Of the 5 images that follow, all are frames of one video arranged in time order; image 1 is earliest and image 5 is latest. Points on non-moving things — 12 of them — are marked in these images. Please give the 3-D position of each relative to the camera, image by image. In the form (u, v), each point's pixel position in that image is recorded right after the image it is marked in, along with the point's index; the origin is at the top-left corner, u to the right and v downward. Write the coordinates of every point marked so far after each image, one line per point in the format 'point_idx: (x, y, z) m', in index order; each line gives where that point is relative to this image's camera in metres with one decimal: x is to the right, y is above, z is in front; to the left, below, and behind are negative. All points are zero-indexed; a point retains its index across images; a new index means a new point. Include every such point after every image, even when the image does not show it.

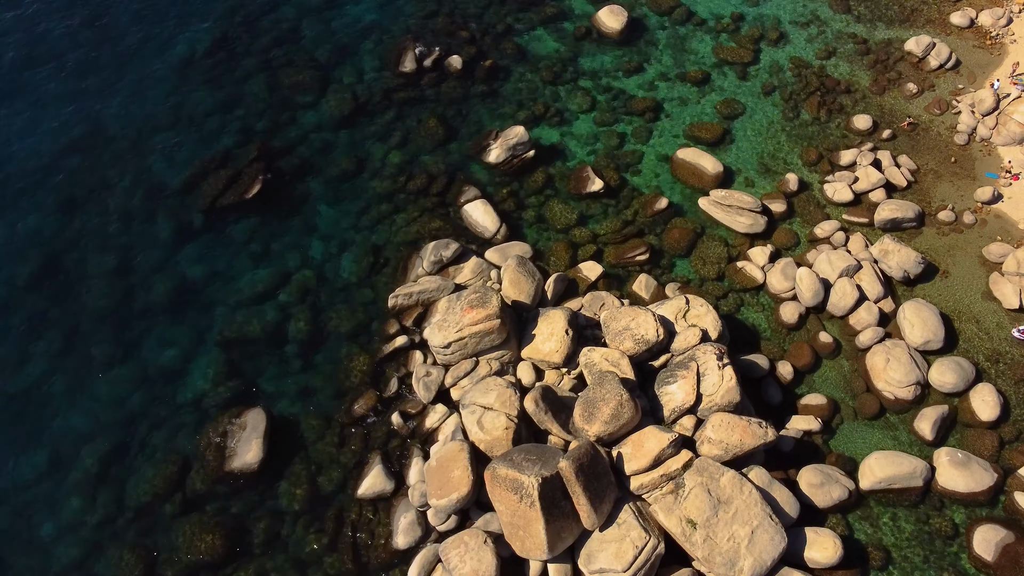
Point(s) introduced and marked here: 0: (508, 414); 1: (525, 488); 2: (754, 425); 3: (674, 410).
0: (-0.1, -2.5, +19.9) m
1: (+0.2, -3.5, +17.5) m
2: (+4.7, -2.6, +19.2) m
3: (+3.3, -2.4, +19.9) m
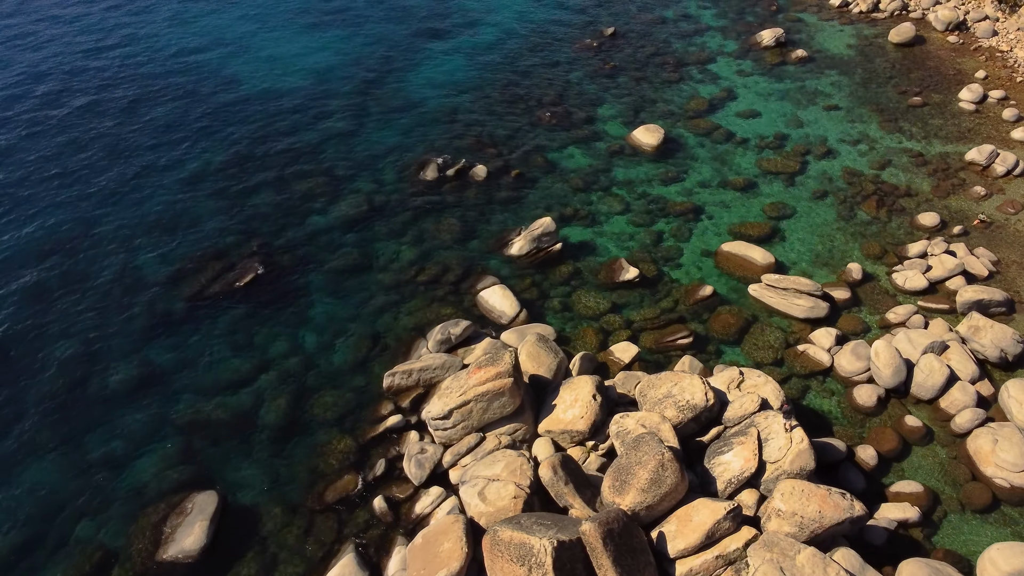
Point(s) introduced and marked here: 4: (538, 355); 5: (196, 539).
0: (+0.1, -3.1, +15.7) m
1: (+0.3, -3.5, +13.1) m
2: (+4.9, -3.1, +14.8) m
3: (+3.5, -3.0, +15.6) m
4: (+0.5, -1.3, +19.7) m
5: (-5.3, -4.2, +16.5) m
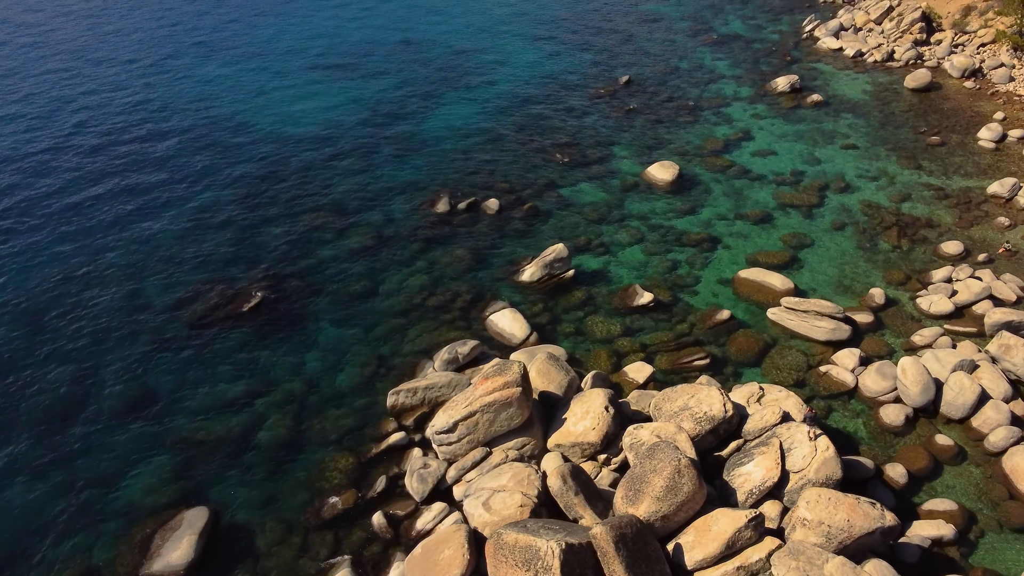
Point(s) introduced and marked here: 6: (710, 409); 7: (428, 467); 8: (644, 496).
0: (+0.2, -3.1, +14.8) m
1: (+0.4, -3.3, +12.2) m
2: (+4.9, -3.0, +13.9) m
3: (+3.6, -3.0, +14.7) m
4: (+0.7, -1.6, +18.9) m
5: (-5.1, -4.2, +15.6) m
6: (+3.3, -2.0, +16.3) m
7: (-1.4, -3.1, +17.0) m
8: (+1.9, -3.0, +14.2) m
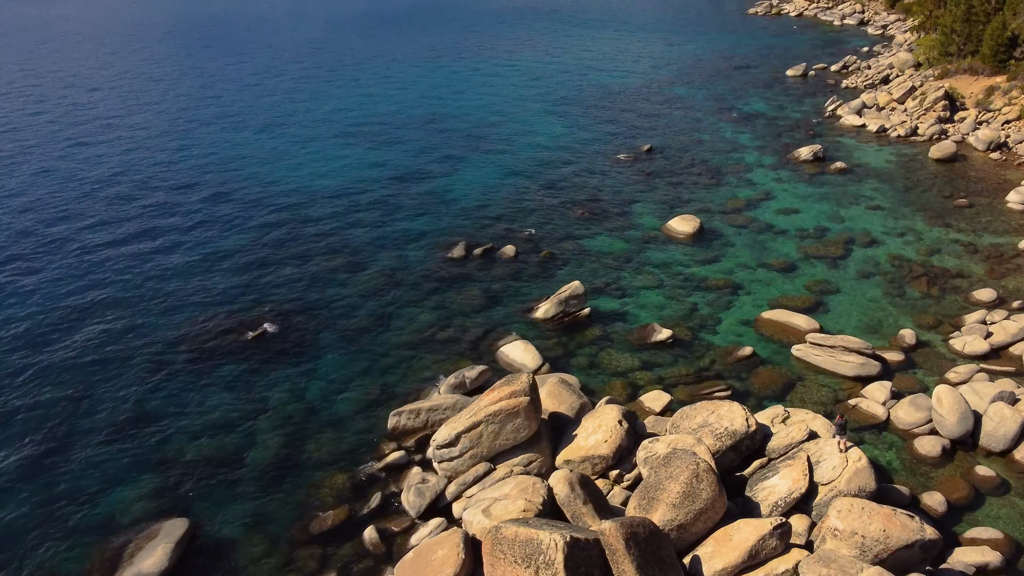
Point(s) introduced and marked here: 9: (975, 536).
0: (+0.2, -2.9, +13.6) m
1: (+0.3, -2.9, +11.0) m
2: (+5.0, -2.9, +12.6) m
3: (+3.6, -2.9, +13.4) m
4: (+0.9, -1.9, +17.8) m
5: (-5.1, -4.0, +14.4) m
6: (+3.4, -2.1, +15.2) m
7: (-1.4, -3.1, +15.9) m
8: (+1.9, -2.8, +13.0) m
9: (+6.8, -3.7, +14.5) m
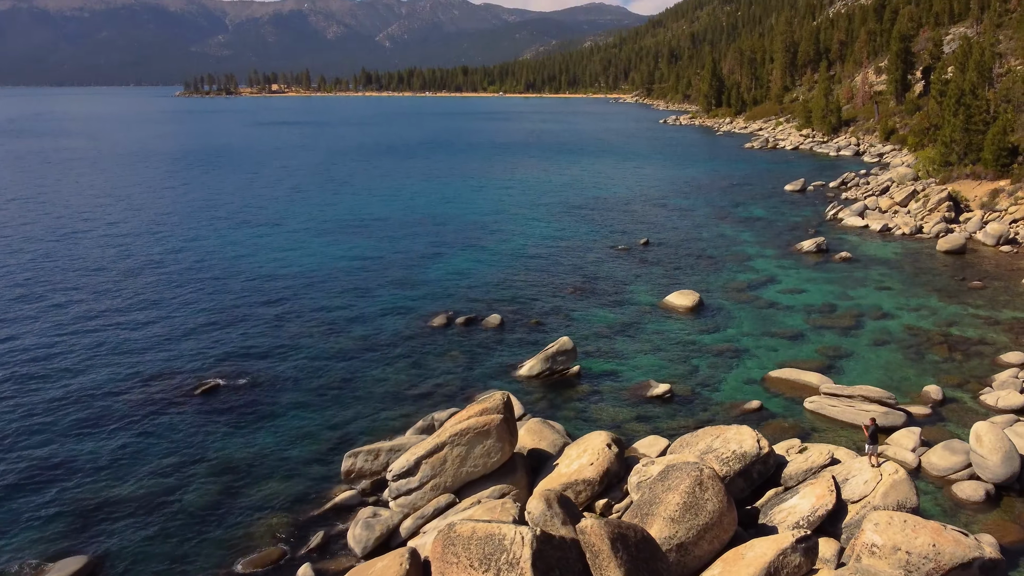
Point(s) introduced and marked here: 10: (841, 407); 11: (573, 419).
0: (-0.2, -2.6, +11.2) m
1: (-0.1, -2.3, +8.6) m
2: (+4.5, -2.5, +10.2) m
3: (+3.2, -2.7, +11.0) m
4: (+0.4, -2.2, +15.5) m
5: (-5.5, -3.7, +11.8) m
6: (+3.0, -2.0, +12.8) m
7: (-1.8, -3.1, +13.4) m
8: (+1.5, -2.5, +10.6) m
9: (+6.4, -3.6, +12.0) m
10: (+6.2, -2.2, +18.6) m
11: (+1.2, -2.6, +19.4) m
